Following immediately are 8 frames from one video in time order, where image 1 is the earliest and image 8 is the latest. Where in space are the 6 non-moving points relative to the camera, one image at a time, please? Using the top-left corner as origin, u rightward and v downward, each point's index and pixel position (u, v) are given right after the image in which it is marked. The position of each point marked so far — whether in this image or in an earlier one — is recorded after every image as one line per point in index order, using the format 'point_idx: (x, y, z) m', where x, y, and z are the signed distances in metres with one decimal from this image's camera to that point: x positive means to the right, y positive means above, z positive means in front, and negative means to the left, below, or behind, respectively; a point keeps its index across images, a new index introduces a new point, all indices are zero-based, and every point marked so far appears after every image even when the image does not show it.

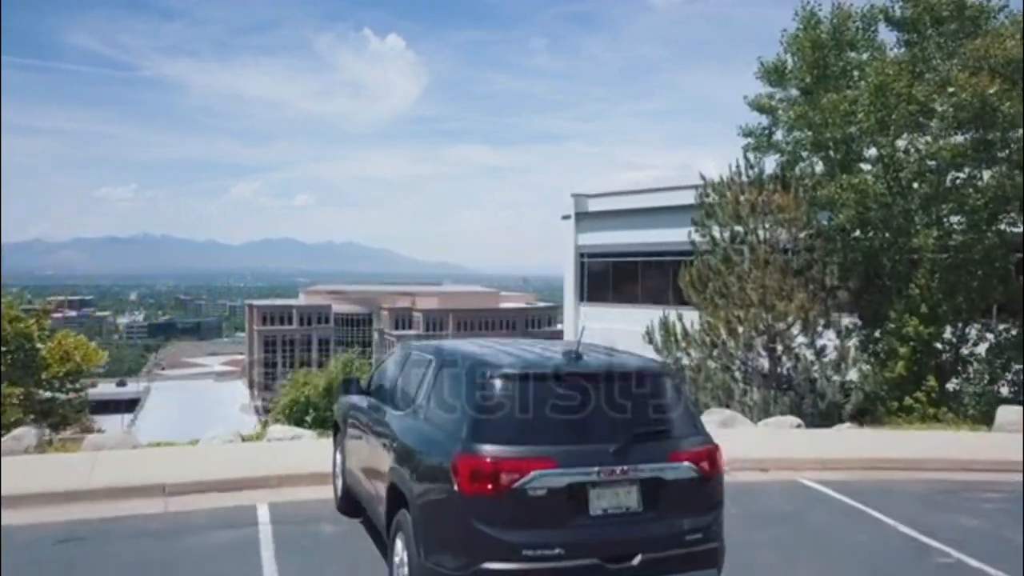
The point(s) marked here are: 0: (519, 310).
0: (+0.1, -0.2, +9.0) m
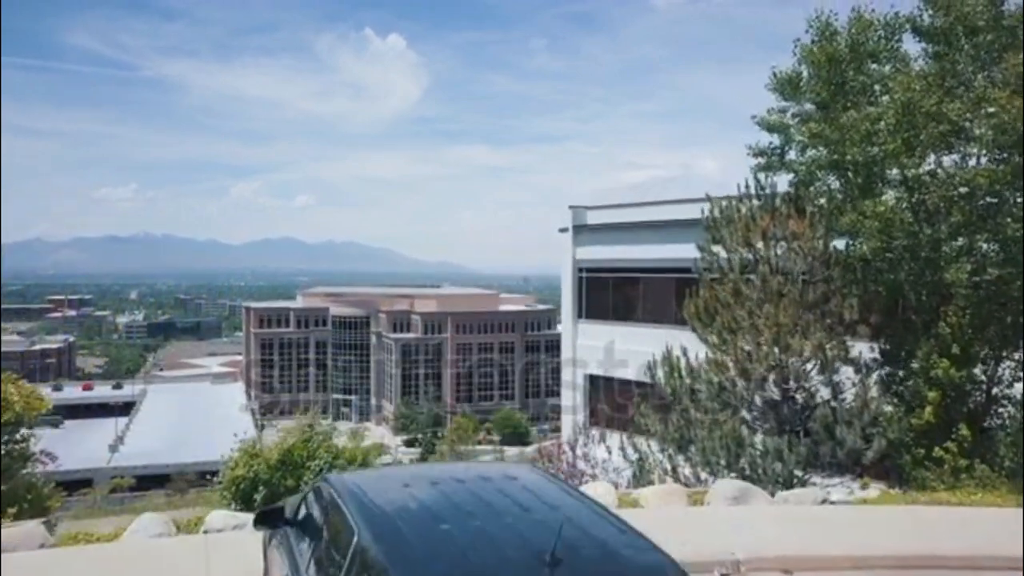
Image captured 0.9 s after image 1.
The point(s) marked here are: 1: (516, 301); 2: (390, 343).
0: (+0.1, -0.3, +8.7) m
1: (0.0, -0.2, +8.9) m
2: (-1.3, -0.6, +9.2) m
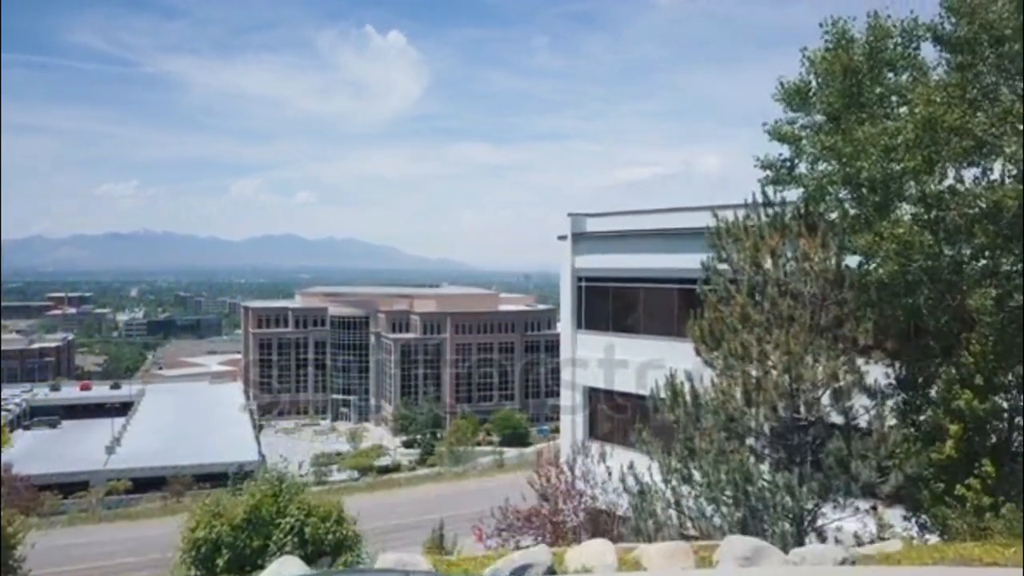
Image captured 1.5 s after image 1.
0: (+0.1, -0.3, +8.5) m
1: (0.0, -0.2, +8.7) m
2: (-1.3, -0.6, +9.1) m
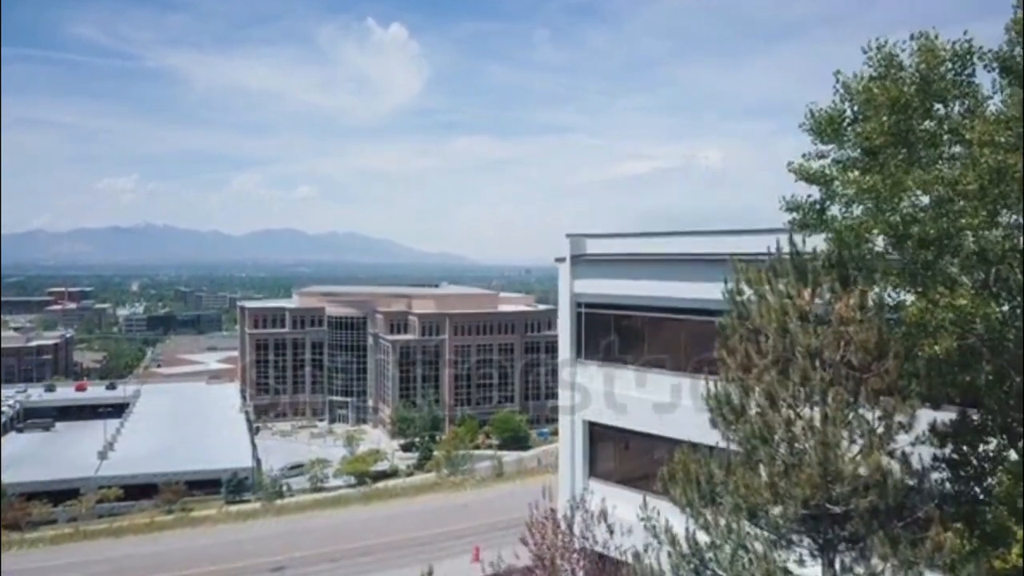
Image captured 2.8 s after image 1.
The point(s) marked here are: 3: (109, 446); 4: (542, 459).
0: (0.0, -0.5, +8.1) m
1: (0.0, -0.4, +8.4) m
2: (-1.4, -0.8, +8.7) m
3: (-5.9, -2.2, +12.7) m
4: (+0.6, -3.7, +18.4) m
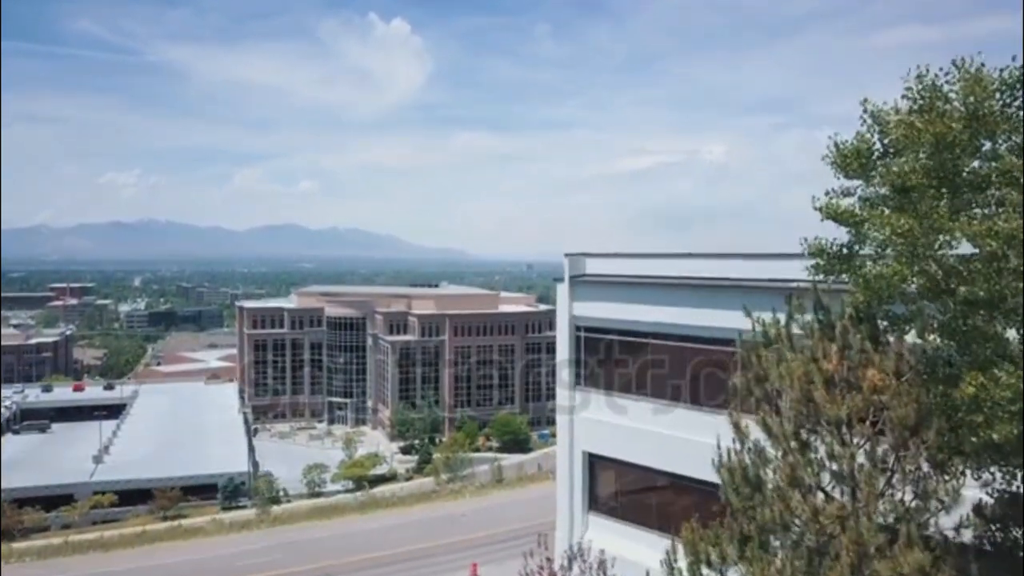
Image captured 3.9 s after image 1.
0: (0.0, -0.6, +7.9) m
1: (0.0, -0.5, +8.1) m
2: (-1.4, -0.9, +8.4) m
3: (-5.9, -2.3, +12.4) m
4: (+0.6, -3.8, +18.1) m
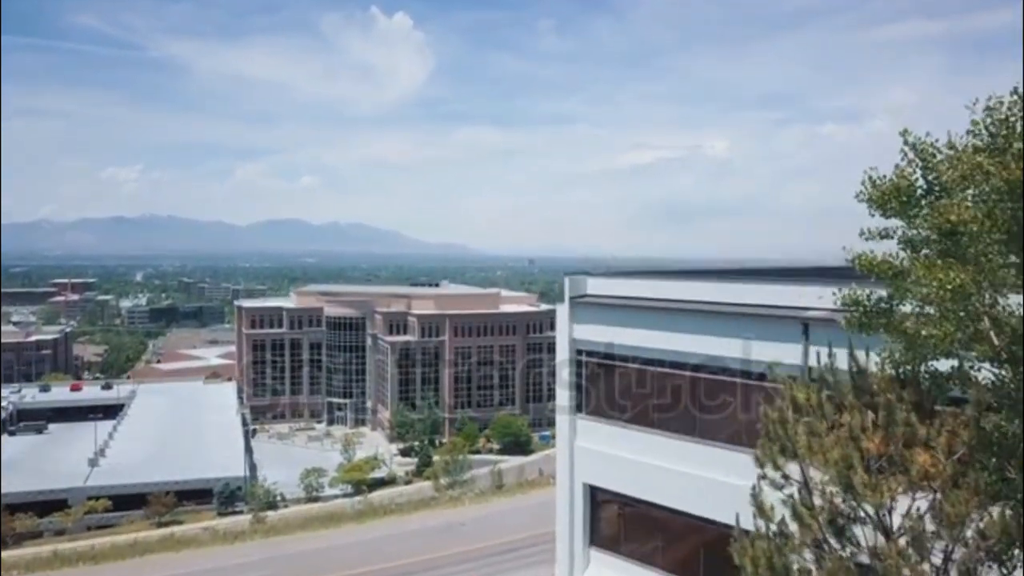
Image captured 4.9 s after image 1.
0: (0.0, -0.7, +7.6) m
1: (0.0, -0.6, +7.8) m
2: (-1.4, -1.0, +8.1) m
3: (-5.9, -2.3, +12.1) m
4: (+0.6, -3.8, +17.8) m
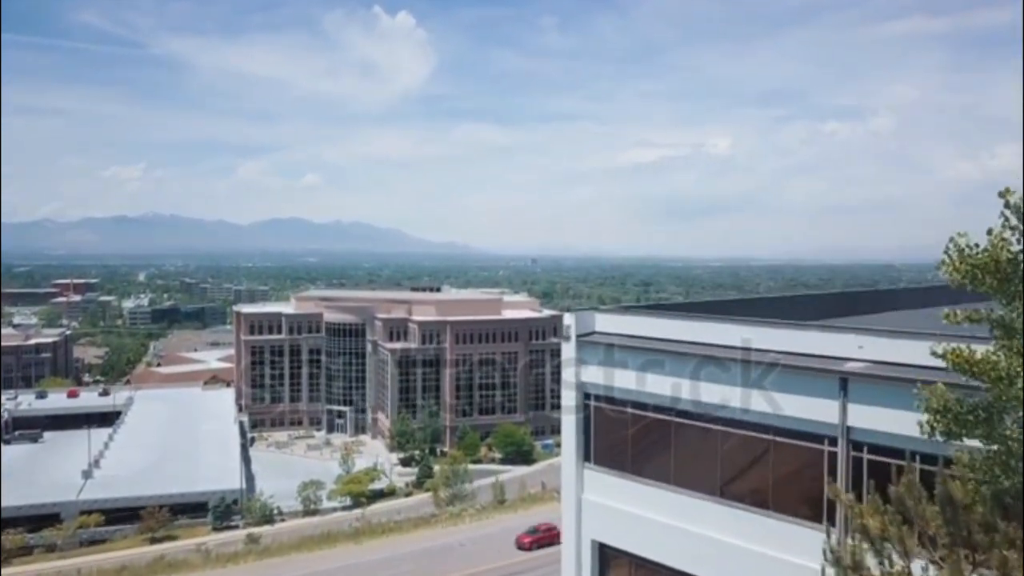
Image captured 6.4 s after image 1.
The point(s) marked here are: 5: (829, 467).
0: (0.0, -0.9, +7.1) m
1: (0.0, -0.8, +7.4) m
2: (-1.4, -1.2, +7.7) m
3: (-5.9, -2.5, +11.7) m
4: (+0.7, -4.0, +17.4) m
5: (+1.5, -0.9, +3.9) m
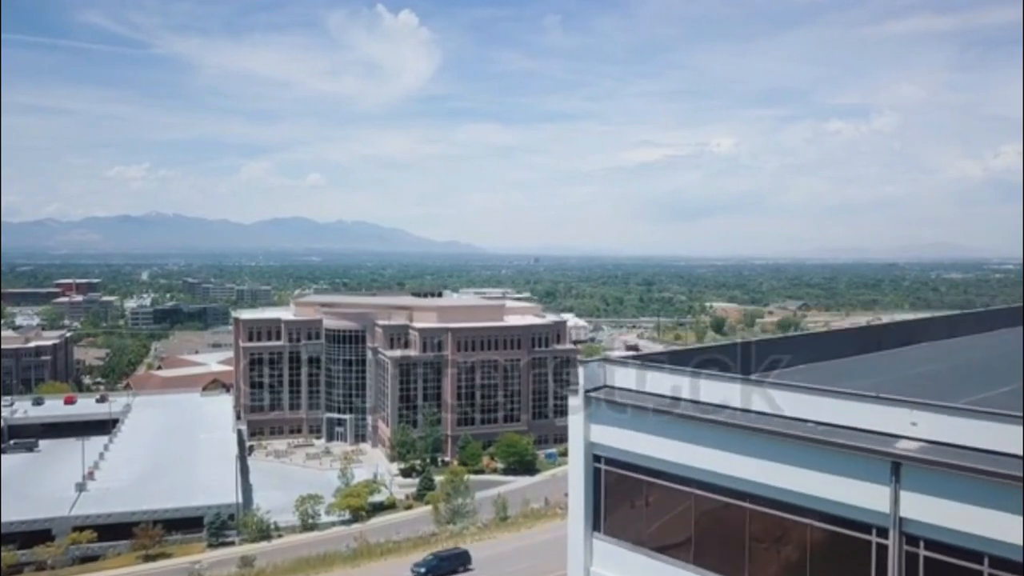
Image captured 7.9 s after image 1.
0: (0.0, -1.1, +6.7) m
1: (0.0, -1.0, +6.9) m
2: (-1.4, -1.4, +7.3) m
3: (-5.8, -2.8, +11.3) m
4: (+0.7, -4.2, +17.0) m
5: (+1.5, -1.1, +3.5) m
